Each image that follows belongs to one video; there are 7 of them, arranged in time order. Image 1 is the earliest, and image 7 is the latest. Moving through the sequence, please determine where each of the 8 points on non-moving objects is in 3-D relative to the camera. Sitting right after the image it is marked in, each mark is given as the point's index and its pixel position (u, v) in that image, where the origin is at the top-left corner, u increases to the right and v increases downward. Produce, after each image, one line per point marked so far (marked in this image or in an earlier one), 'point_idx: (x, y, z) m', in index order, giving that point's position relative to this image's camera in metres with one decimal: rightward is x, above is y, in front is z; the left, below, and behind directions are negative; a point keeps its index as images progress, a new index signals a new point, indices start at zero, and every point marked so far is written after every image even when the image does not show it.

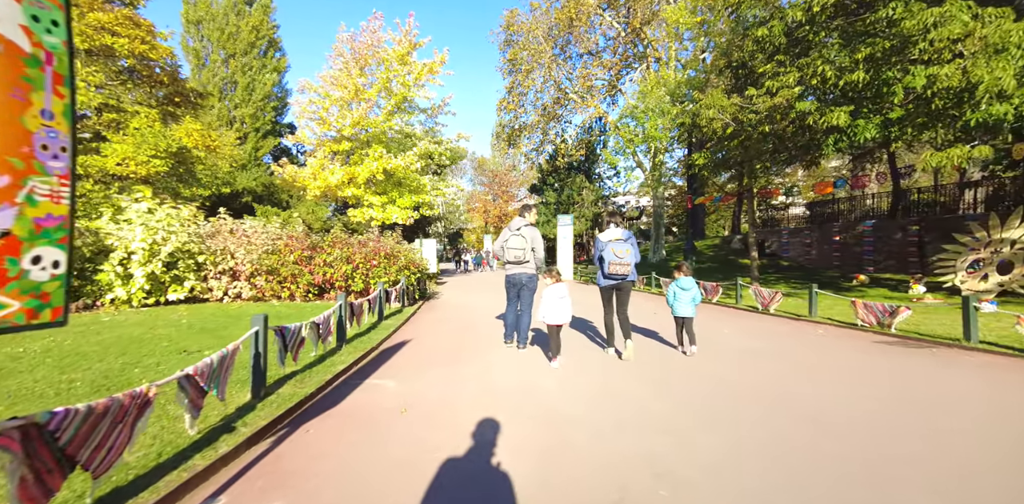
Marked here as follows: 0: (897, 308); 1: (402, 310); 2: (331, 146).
0: (+7.7, -1.1, +7.4) m
1: (-2.9, -1.5, +9.8) m
2: (-9.1, +5.4, +18.7) m
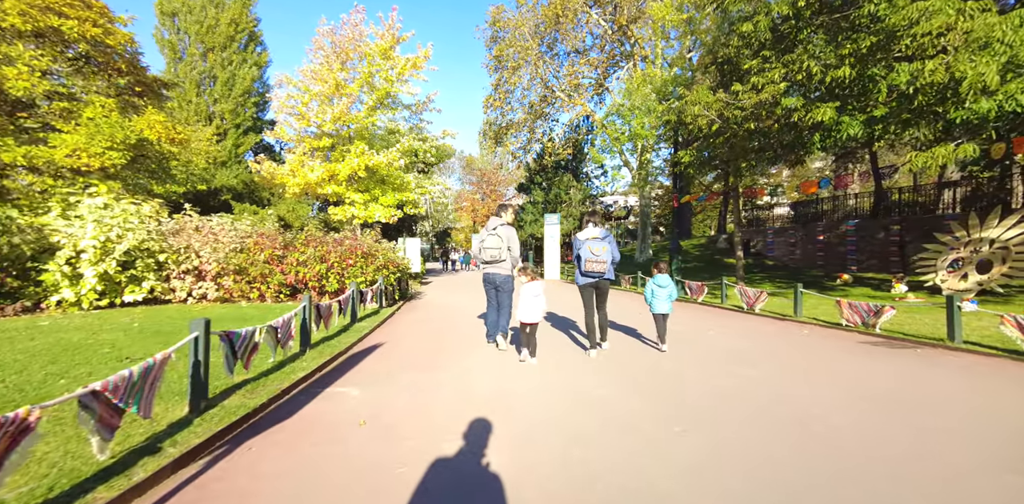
0: (+7.3, -1.1, +7.3) m
1: (-3.4, -1.5, +9.4) m
2: (-9.8, +5.4, +18.2) m
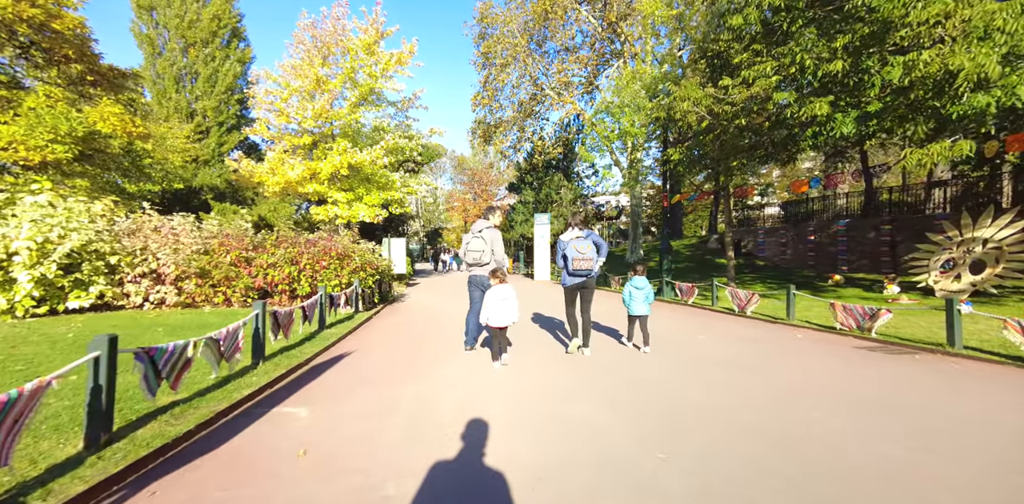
0: (+6.9, -1.1, +7.0) m
1: (-3.8, -1.6, +8.9) m
2: (-10.4, +5.3, +17.5) m
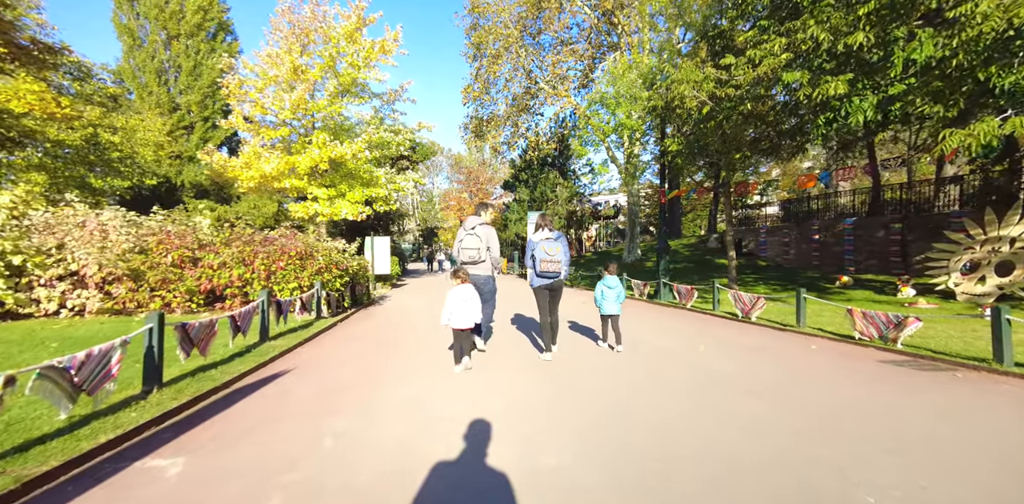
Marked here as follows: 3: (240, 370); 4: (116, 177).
0: (+6.5, -1.1, +6.1) m
1: (-4.2, -1.5, +7.9) m
2: (-10.9, +5.4, +16.6) m
3: (-3.5, -1.5, +4.8) m
4: (-18.3, +3.5, +17.0) m
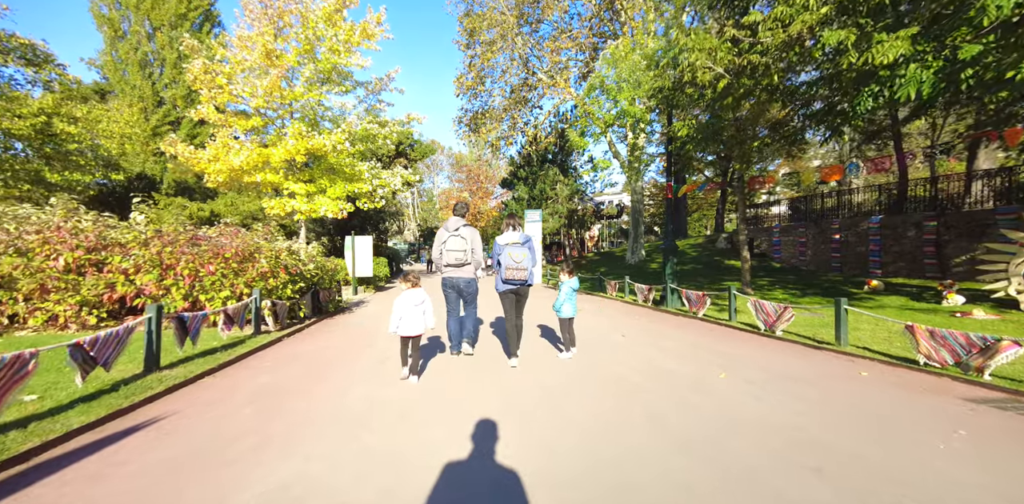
0: (+6.0, -1.1, +4.6) m
1: (-4.6, -1.6, +6.6) m
2: (-11.2, +5.3, +15.2) m
3: (-4.0, -1.5, +3.4) m
4: (-18.6, +3.4, +15.8) m
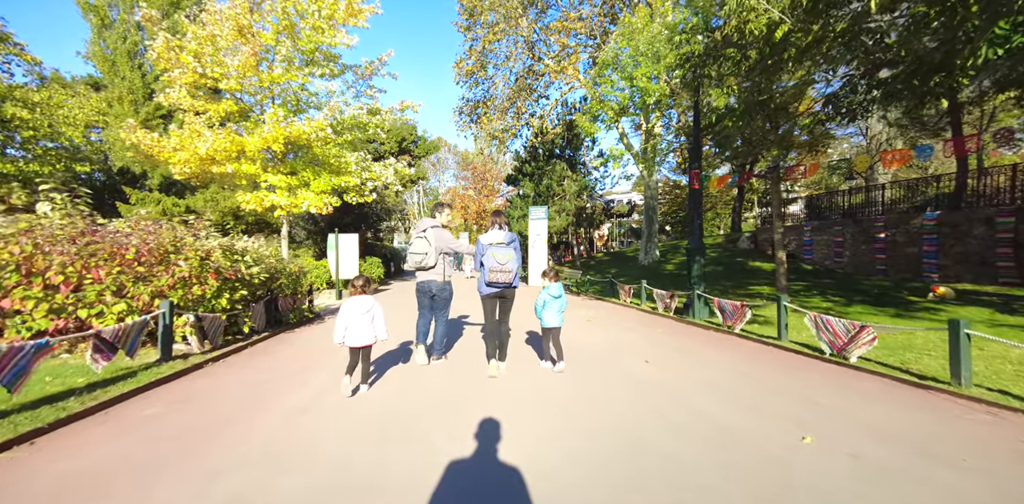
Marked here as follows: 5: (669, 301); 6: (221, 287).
0: (+5.8, -1.2, +2.7) m
1: (-4.8, -1.6, +4.9) m
2: (-11.2, +5.4, +13.7) m
3: (-4.2, -1.6, +1.7) m
4: (-18.5, +3.5, +14.4) m
5: (+5.0, -1.5, +11.8) m
6: (-5.0, -0.6, +6.6) m
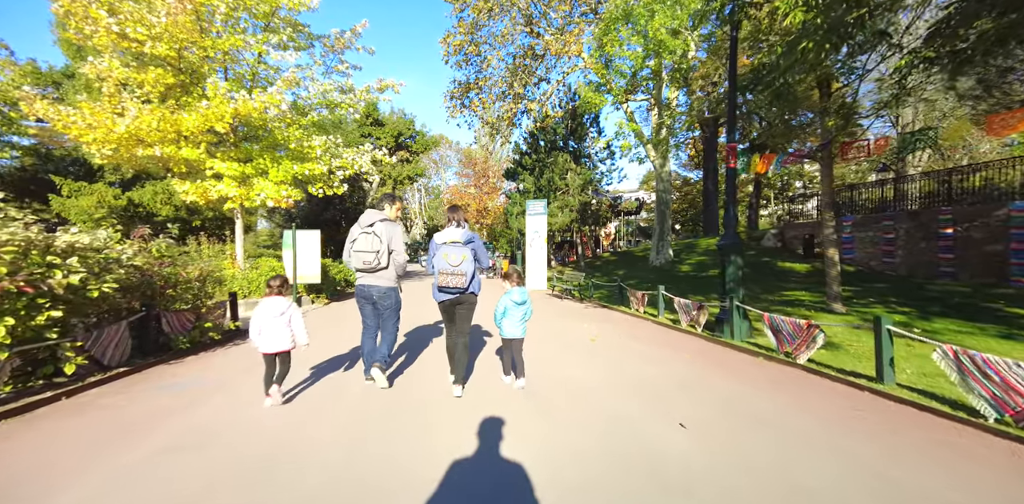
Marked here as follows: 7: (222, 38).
0: (+5.2, -1.1, +0.1) m
1: (-5.3, -1.5, +2.5) m
2: (-11.6, +5.4, +11.4) m
3: (-4.8, -1.5, -0.7) m
4: (-18.9, +3.5, +12.2) m
5: (+4.6, -1.5, +9.2) m
6: (-5.5, -0.5, +4.2) m
7: (-9.5, +7.0, +11.9) m
